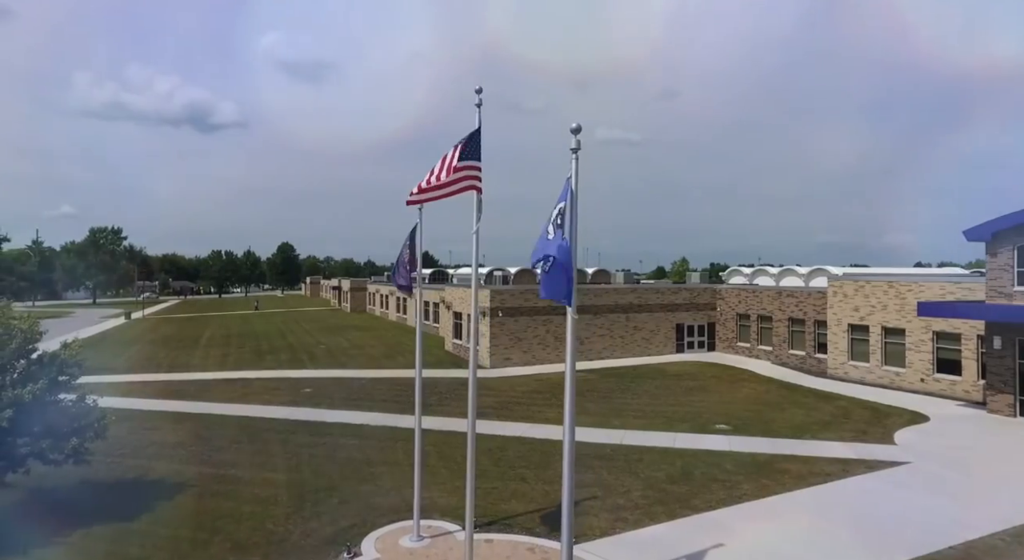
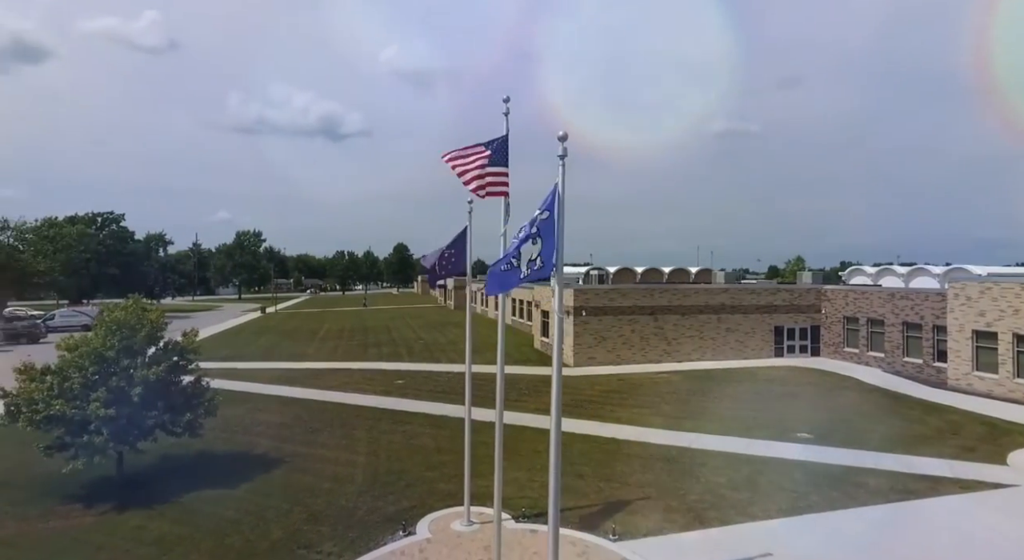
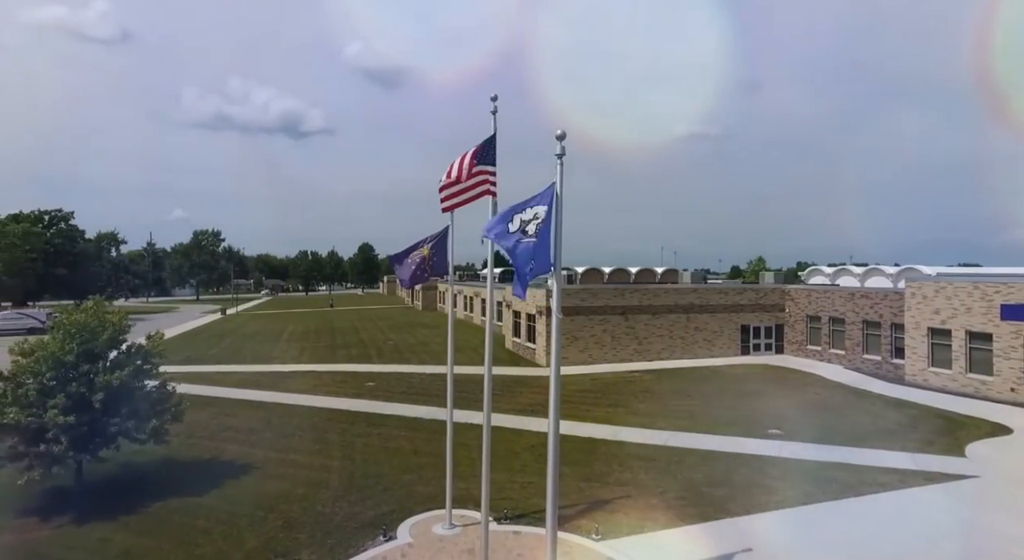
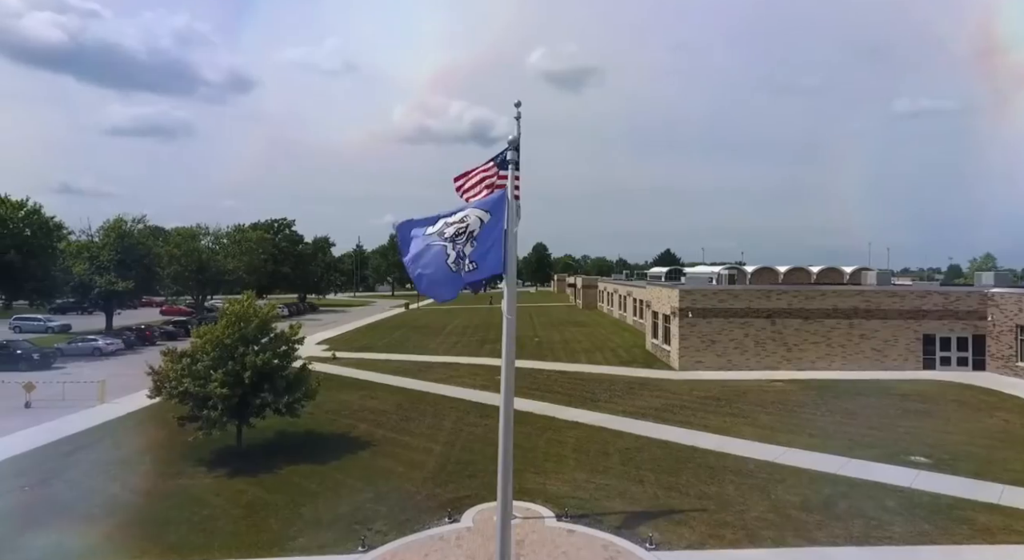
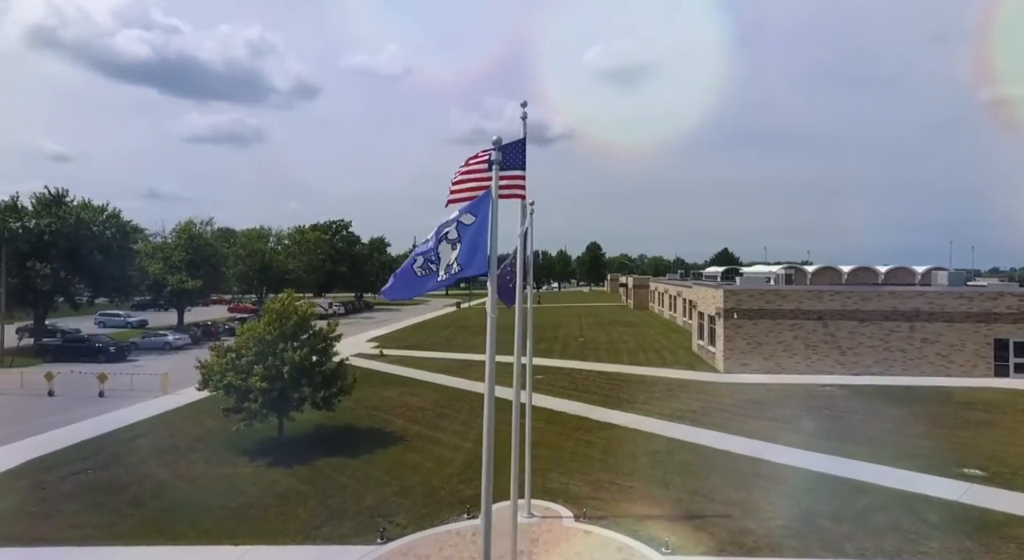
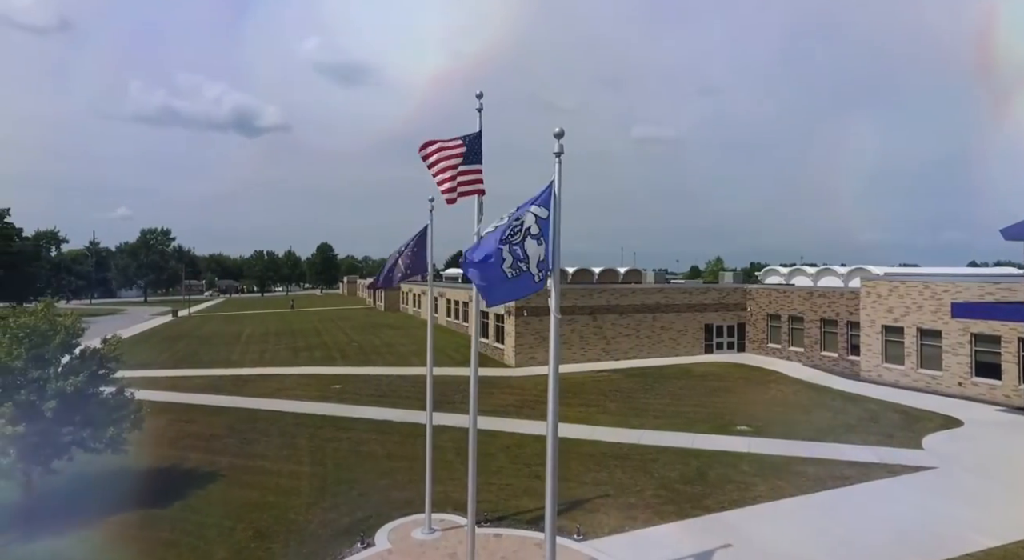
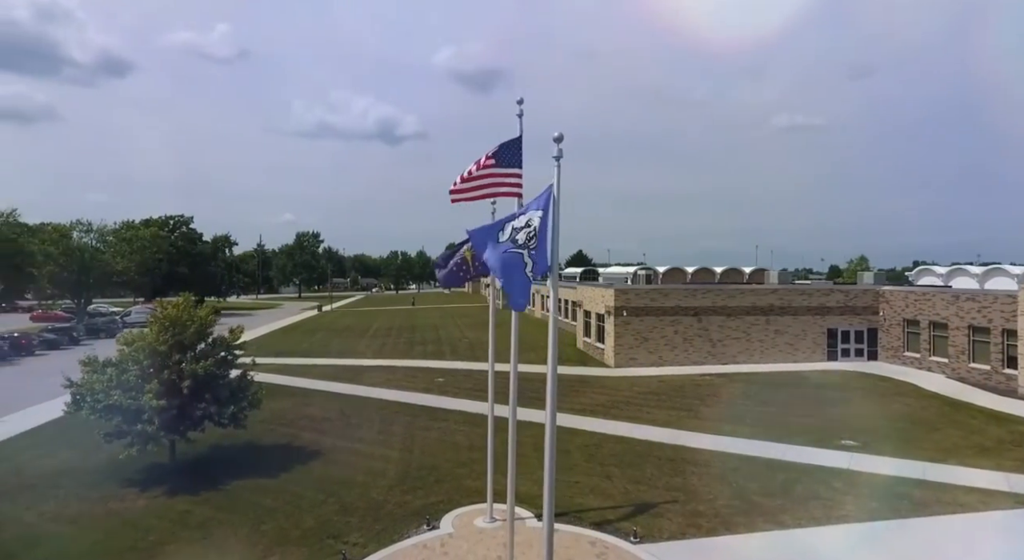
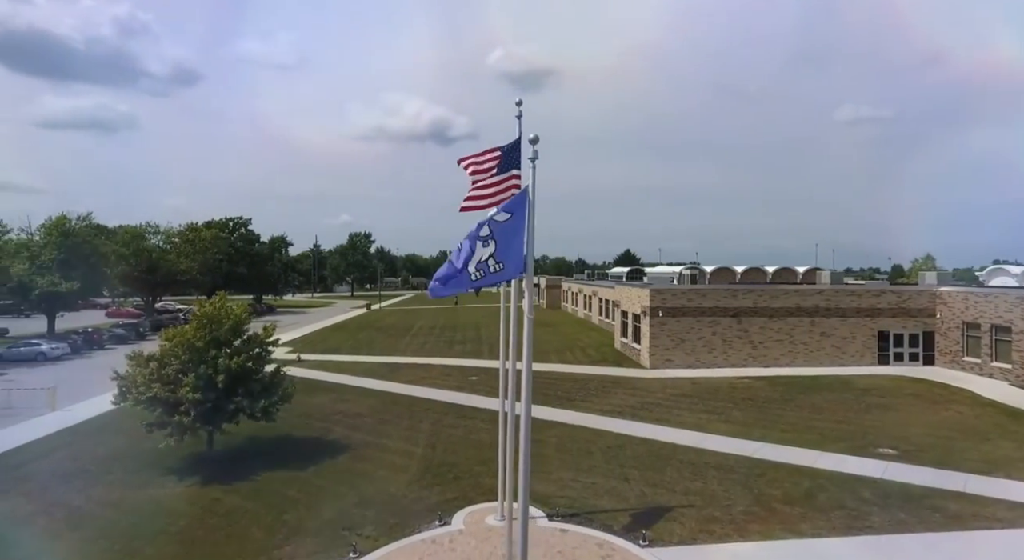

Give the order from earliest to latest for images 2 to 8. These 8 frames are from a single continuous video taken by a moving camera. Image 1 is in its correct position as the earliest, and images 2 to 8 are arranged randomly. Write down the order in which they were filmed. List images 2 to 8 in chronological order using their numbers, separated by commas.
6, 3, 2, 7, 8, 4, 5
